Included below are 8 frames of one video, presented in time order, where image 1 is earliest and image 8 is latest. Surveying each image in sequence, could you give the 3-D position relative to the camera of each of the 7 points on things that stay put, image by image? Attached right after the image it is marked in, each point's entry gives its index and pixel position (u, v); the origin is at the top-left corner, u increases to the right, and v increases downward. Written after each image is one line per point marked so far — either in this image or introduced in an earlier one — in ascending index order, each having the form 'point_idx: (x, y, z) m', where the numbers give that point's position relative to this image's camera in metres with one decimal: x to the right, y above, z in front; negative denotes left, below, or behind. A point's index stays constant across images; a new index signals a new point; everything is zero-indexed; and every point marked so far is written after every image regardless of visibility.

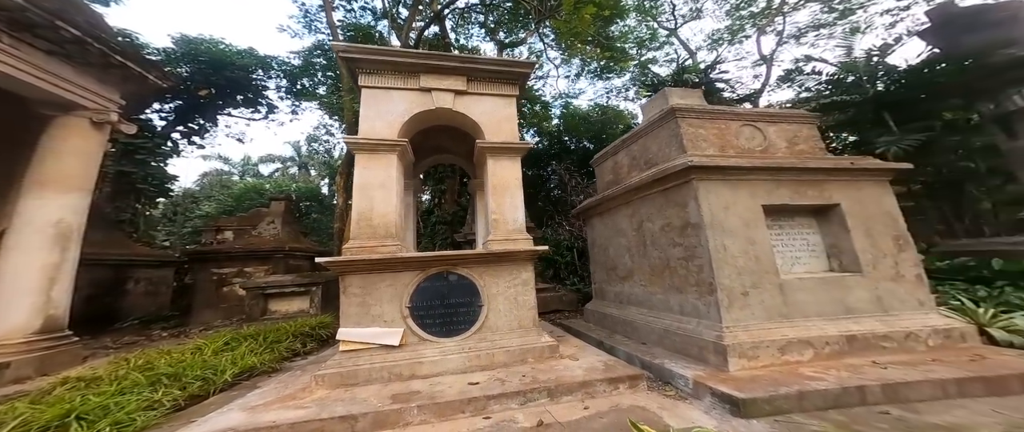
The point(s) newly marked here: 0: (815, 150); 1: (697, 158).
0: (+3.4, +0.8, +3.8) m
1: (+1.8, +0.6, +3.3) m
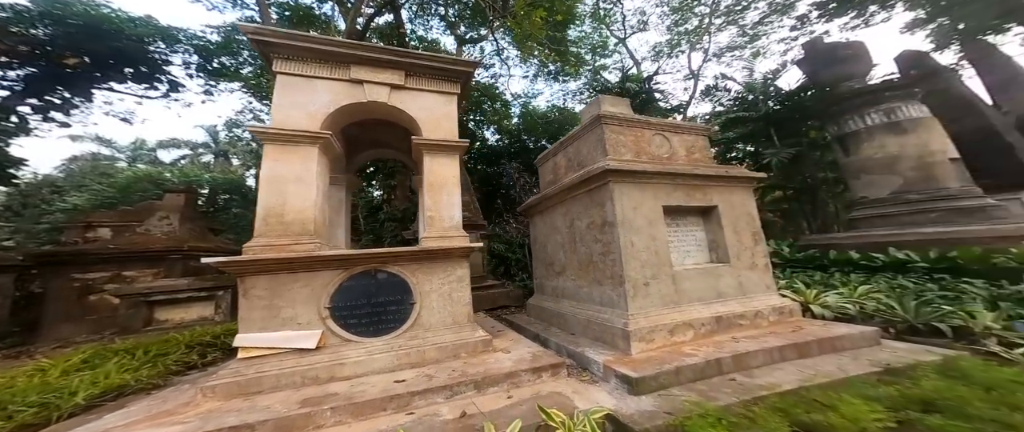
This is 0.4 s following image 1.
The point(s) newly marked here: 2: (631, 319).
0: (+2.7, +0.8, +4.4) m
1: (+1.2, +0.6, +3.6) m
2: (+1.2, -1.0, +3.2) m
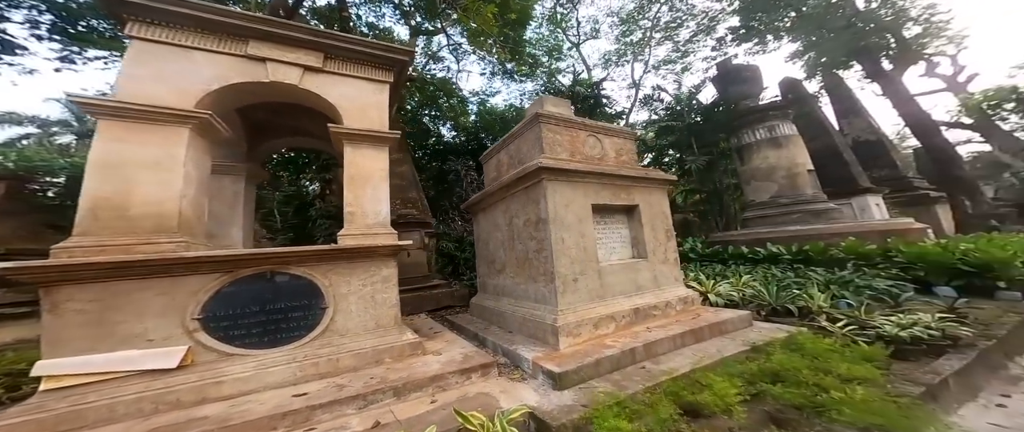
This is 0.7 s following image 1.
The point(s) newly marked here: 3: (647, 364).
0: (+1.8, +0.8, +4.6) m
1: (+0.5, +0.6, +3.6) m
2: (+0.5, -1.0, +3.3) m
3: (+1.3, -1.4, +3.1) m
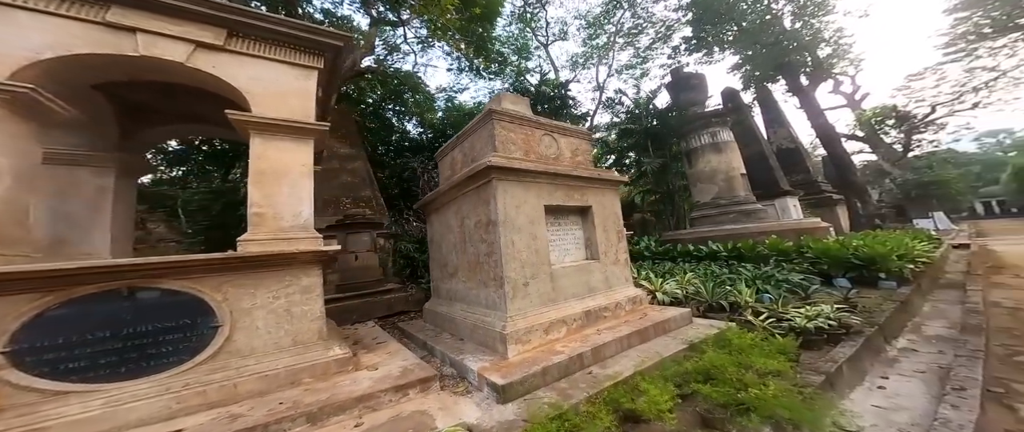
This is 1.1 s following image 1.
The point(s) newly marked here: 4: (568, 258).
0: (+1.1, +0.8, +4.6) m
1: (-0.1, +0.6, +3.5) m
2: (0.0, -1.0, +3.1) m
3: (+0.8, -1.4, +3.0) m
4: (+0.7, -0.5, +4.0) m
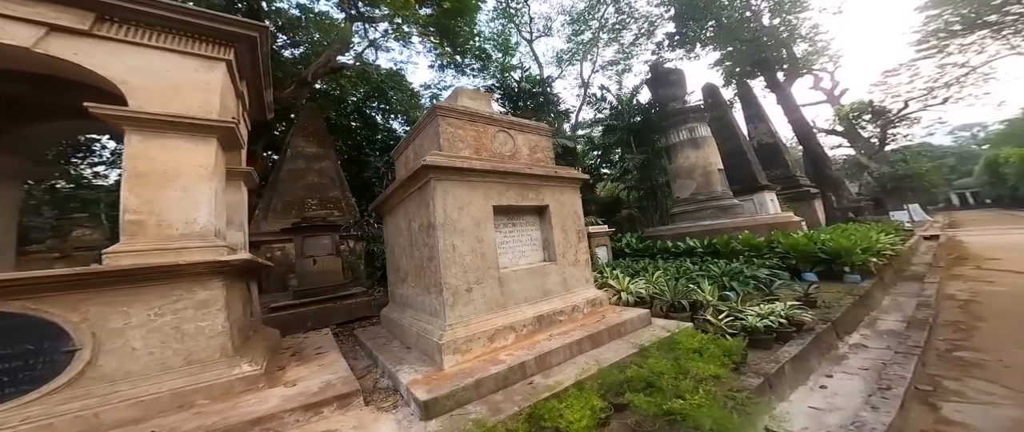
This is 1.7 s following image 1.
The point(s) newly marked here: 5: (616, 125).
0: (+0.5, +0.8, +4.4) m
1: (-0.7, +0.6, +3.3) m
2: (-0.6, -1.1, +2.9) m
3: (+0.2, -1.4, +2.8) m
4: (+0.1, -0.5, +3.8) m
5: (+4.4, +3.7, +13.0) m
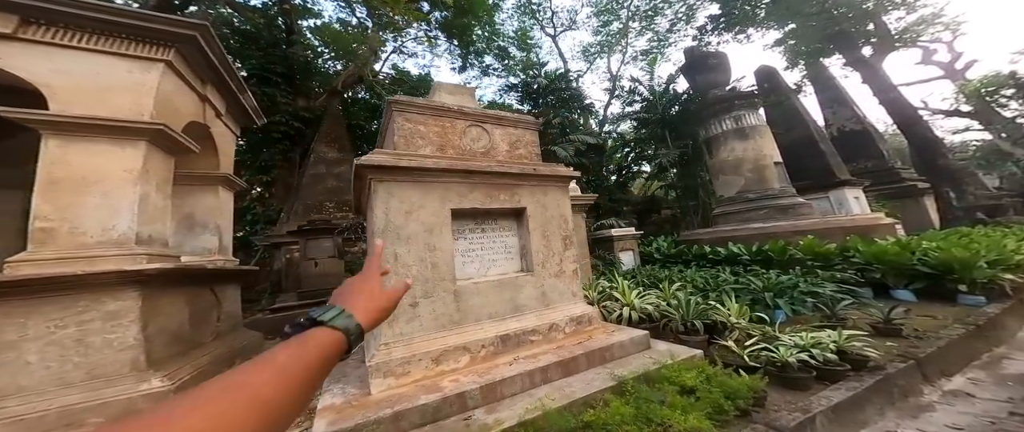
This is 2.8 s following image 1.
0: (+0.2, +0.7, +4.0) m
1: (-1.1, +0.6, +3.0) m
2: (-1.1, -1.1, +2.6) m
3: (-0.3, -1.5, +2.4) m
4: (-0.2, -0.6, +3.4) m
5: (+5.3, +3.6, +11.9) m
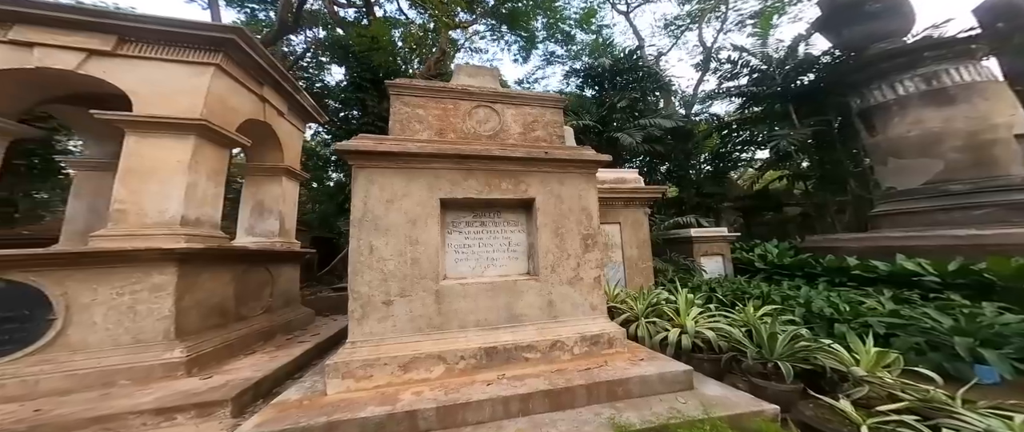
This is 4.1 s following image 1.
0: (+0.4, +0.8, +3.4) m
1: (-1.2, +0.7, +2.8) m
2: (-1.3, -1.0, +2.5) m
3: (-0.6, -1.4, +2.0) m
4: (-0.2, -0.5, +3.0) m
5: (+7.5, +3.6, +9.5) m
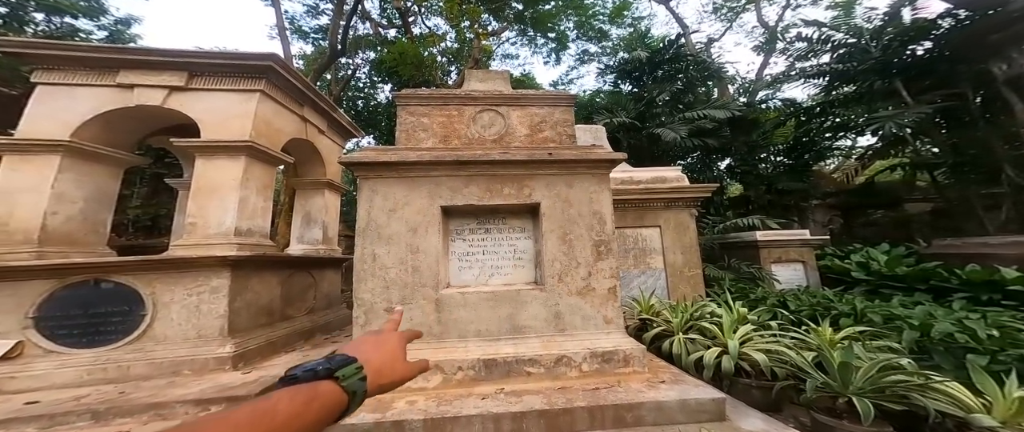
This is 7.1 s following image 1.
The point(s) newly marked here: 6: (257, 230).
0: (+0.5, +0.8, +3.2) m
1: (-1.2, +0.6, +2.9) m
2: (-1.3, -1.1, +2.5) m
3: (-0.6, -1.5, +2.0) m
4: (-0.2, -0.6, +2.9) m
5: (+8.5, +3.7, +8.0) m
6: (-3.3, -0.2, +4.1) m
